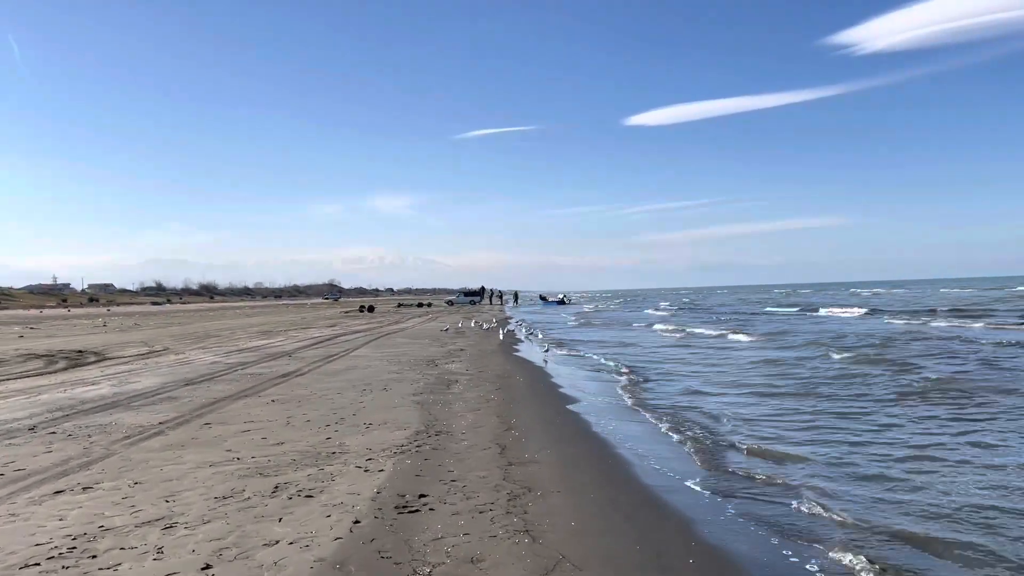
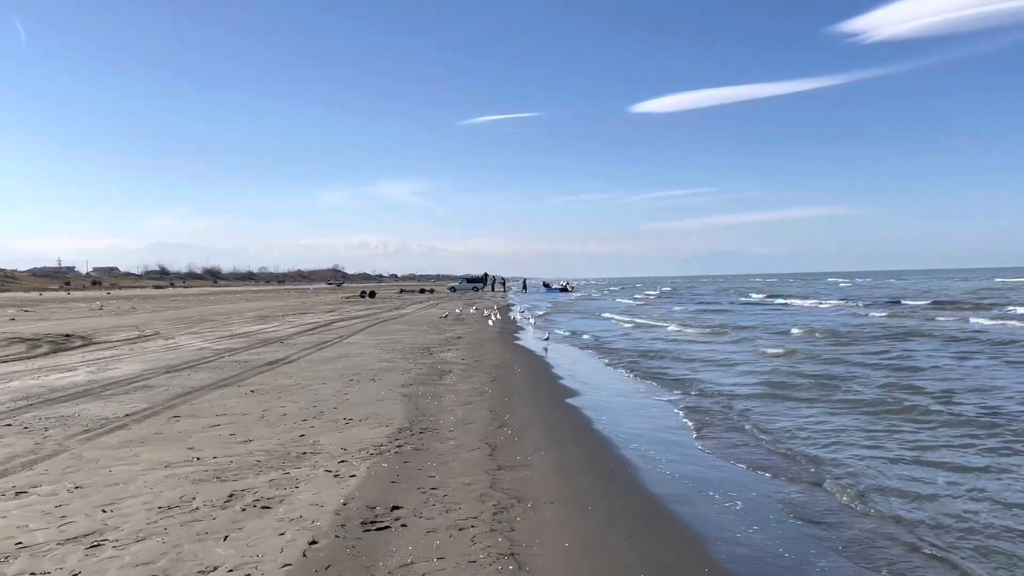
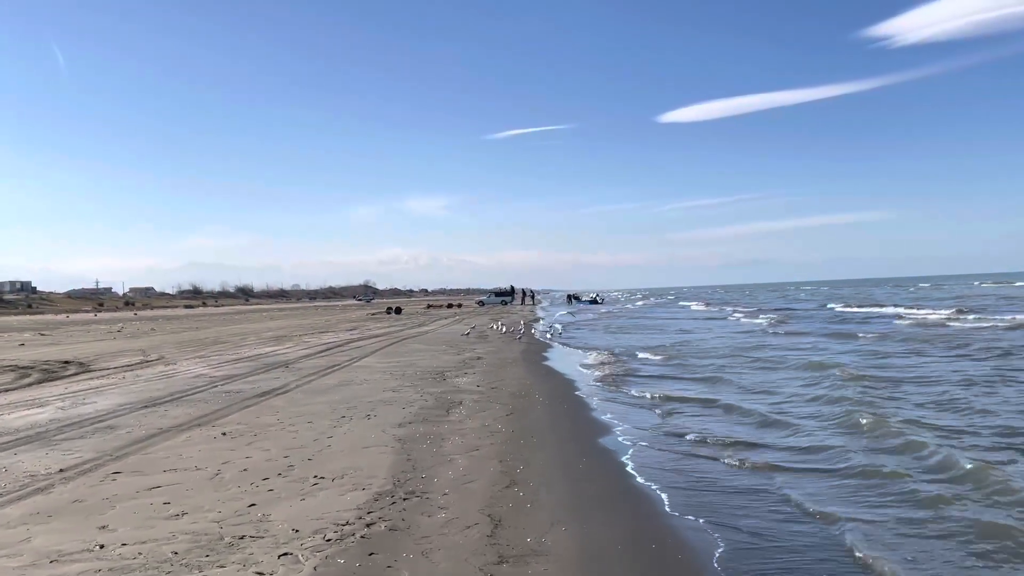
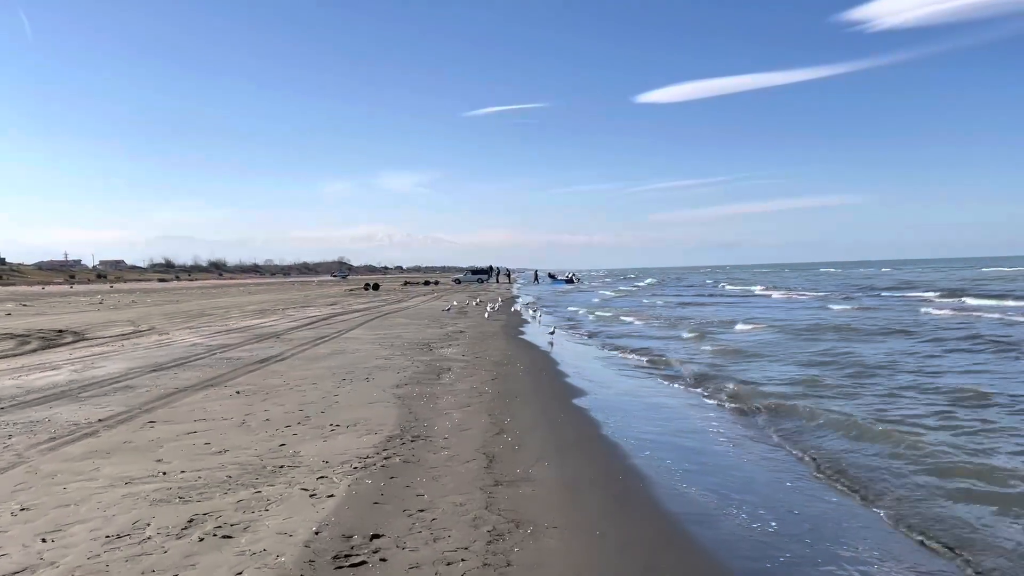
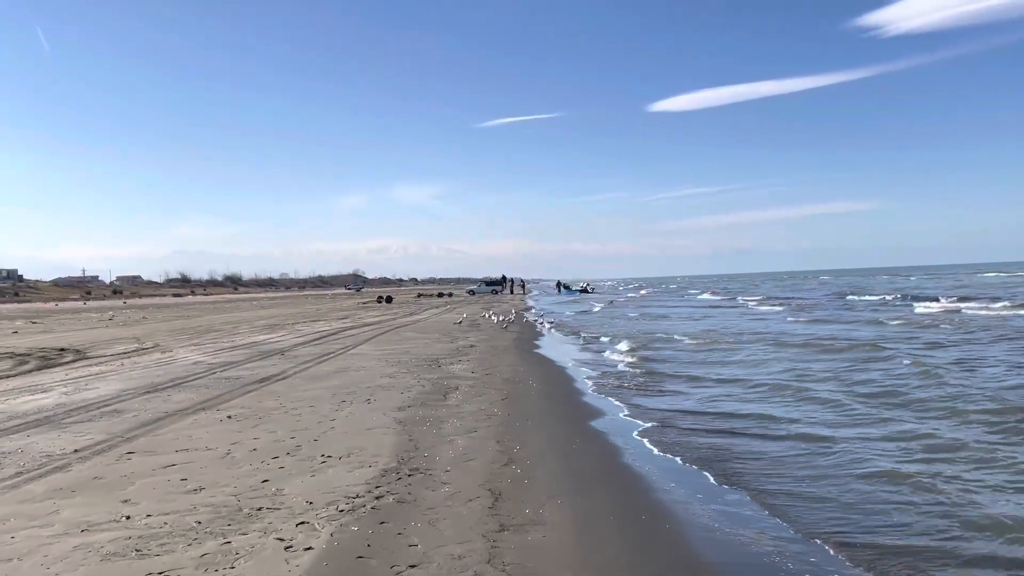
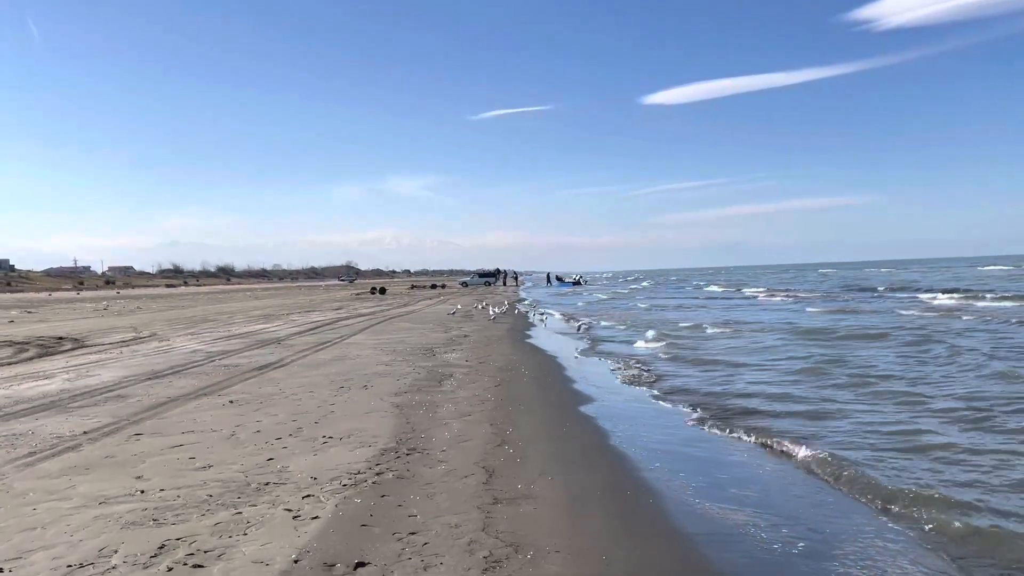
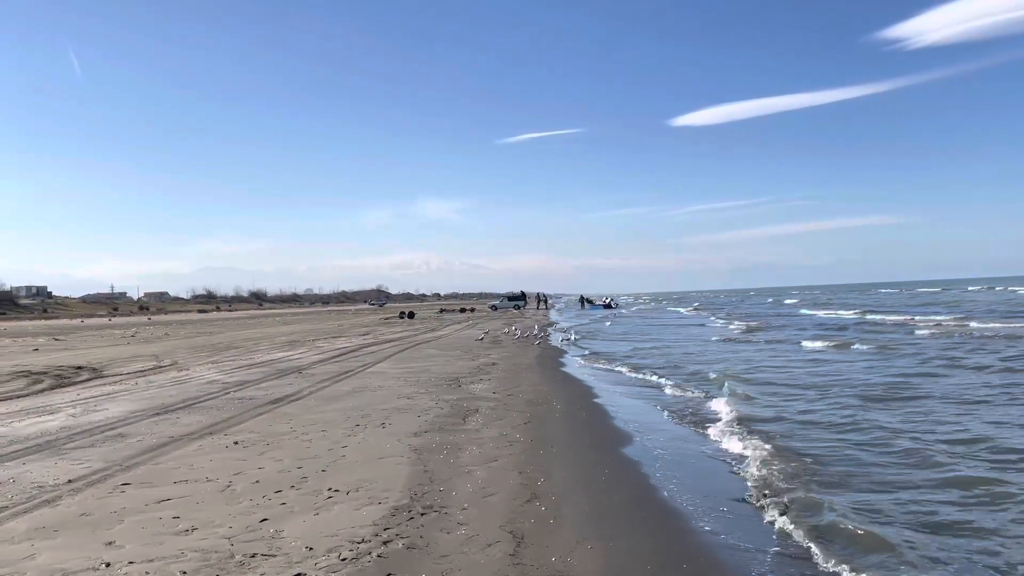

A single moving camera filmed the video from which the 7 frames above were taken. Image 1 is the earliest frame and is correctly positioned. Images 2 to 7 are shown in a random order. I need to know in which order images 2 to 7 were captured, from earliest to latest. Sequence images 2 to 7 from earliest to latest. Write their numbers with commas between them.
2, 4, 6, 5, 3, 7
